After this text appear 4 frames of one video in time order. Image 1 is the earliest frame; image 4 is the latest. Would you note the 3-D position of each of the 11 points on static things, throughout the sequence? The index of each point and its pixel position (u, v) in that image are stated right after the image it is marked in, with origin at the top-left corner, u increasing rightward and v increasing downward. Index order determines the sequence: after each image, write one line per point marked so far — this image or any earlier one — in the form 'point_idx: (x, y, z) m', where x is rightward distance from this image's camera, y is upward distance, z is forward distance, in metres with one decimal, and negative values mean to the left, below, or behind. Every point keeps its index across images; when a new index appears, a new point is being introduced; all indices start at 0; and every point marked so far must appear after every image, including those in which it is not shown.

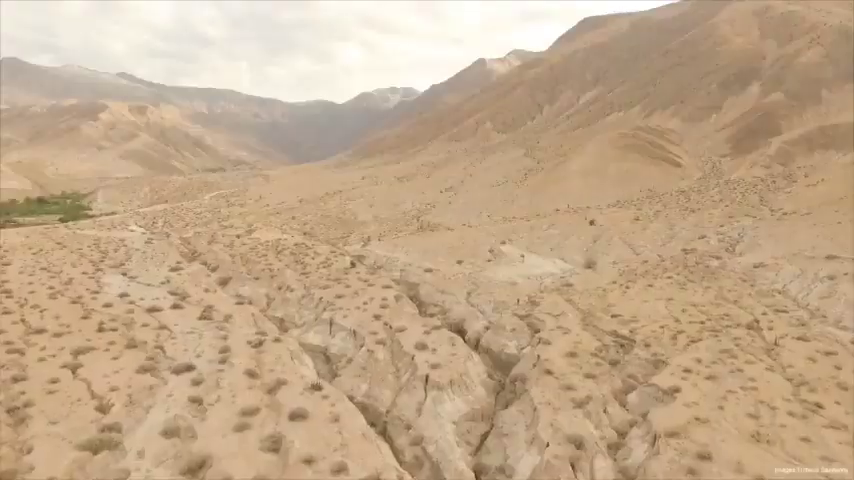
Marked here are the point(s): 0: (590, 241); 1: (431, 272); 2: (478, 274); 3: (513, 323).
0: (+5.1, -0.1, +20.0) m
1: (+0.1, -0.8, +15.8) m
2: (+1.3, -0.8, +15.3) m
3: (+1.5, -1.4, +11.0) m
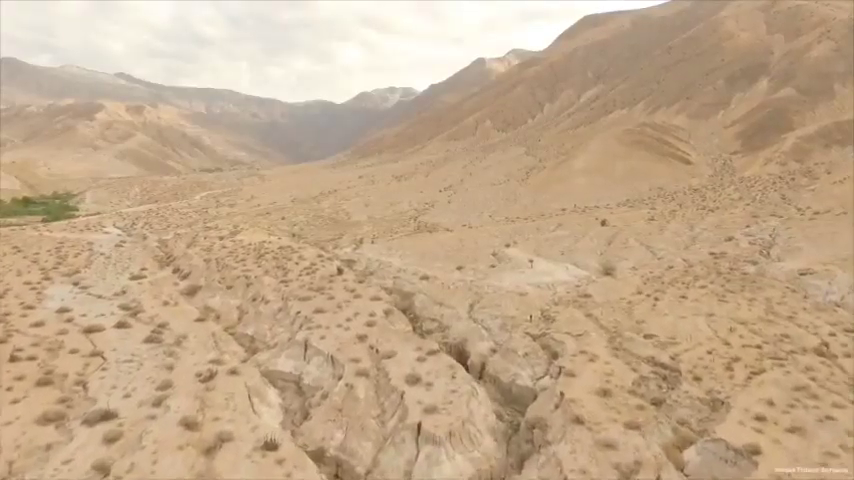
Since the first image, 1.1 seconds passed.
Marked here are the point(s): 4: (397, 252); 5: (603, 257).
0: (+5.0, -0.1, +18.2) m
1: (0.0, -0.9, +13.9) m
2: (+1.2, -0.9, +13.4) m
3: (+1.4, -1.5, +9.1) m
4: (-0.9, -0.4, +18.8) m
5: (+4.4, -0.5, +16.0) m
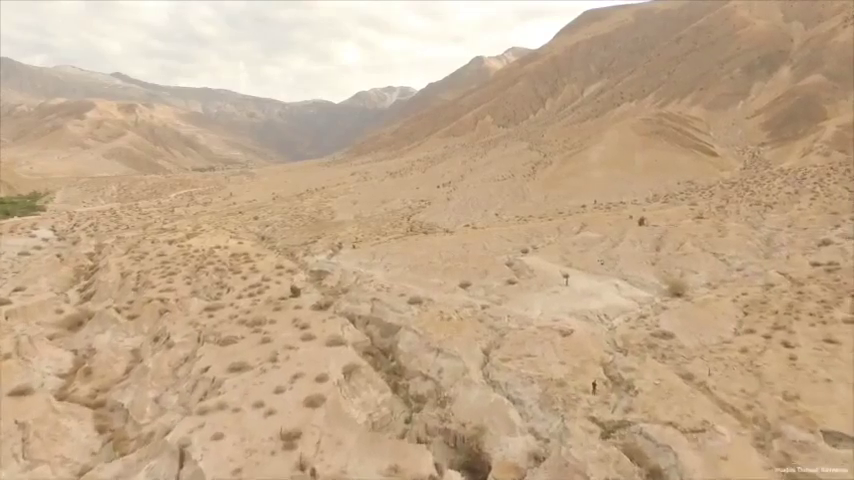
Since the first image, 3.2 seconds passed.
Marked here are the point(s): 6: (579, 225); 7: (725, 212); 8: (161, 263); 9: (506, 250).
0: (+4.9, -0.2, +13.9) m
1: (-0.1, -1.0, +9.6) m
2: (+1.0, -1.0, +9.1) m
3: (+1.3, -1.6, +4.8) m
4: (-1.0, -0.5, +14.5) m
5: (+4.3, -0.6, +11.7) m
6: (+4.2, +0.4, +17.7) m
7: (+8.7, +0.8, +18.5) m
8: (-6.0, -0.5, +14.4) m
9: (+1.8, -0.2, +14.6) m
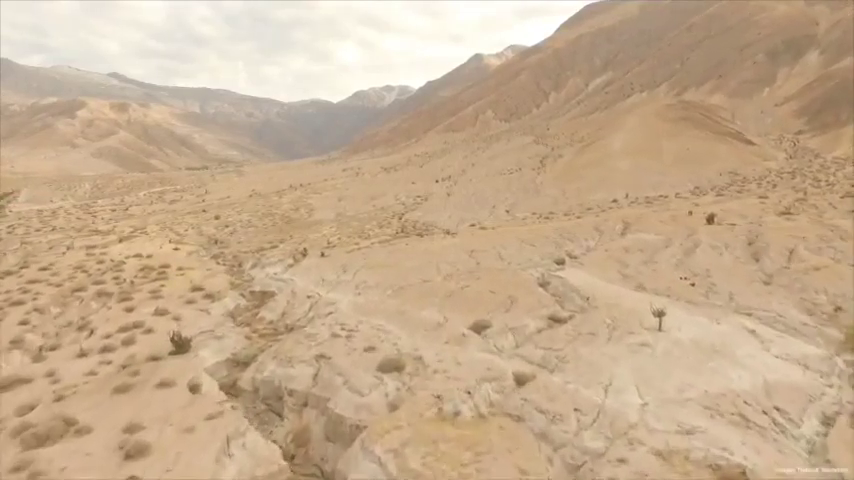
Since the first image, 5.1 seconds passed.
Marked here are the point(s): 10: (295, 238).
0: (+4.7, -0.3, +9.3) m
1: (-0.2, -1.1, +5.0) m
2: (+0.9, -1.1, +4.6) m
3: (+1.2, -1.7, +0.3) m
4: (-1.1, -0.6, +9.9) m
5: (+4.2, -0.6, +7.1) m
6: (+4.1, +0.3, +13.2) m
7: (+8.5, +0.7, +14.0) m
8: (-6.1, -0.6, +9.9) m
9: (+1.7, -0.3, +10.1) m
10: (-3.4, +0.1, +16.5) m
